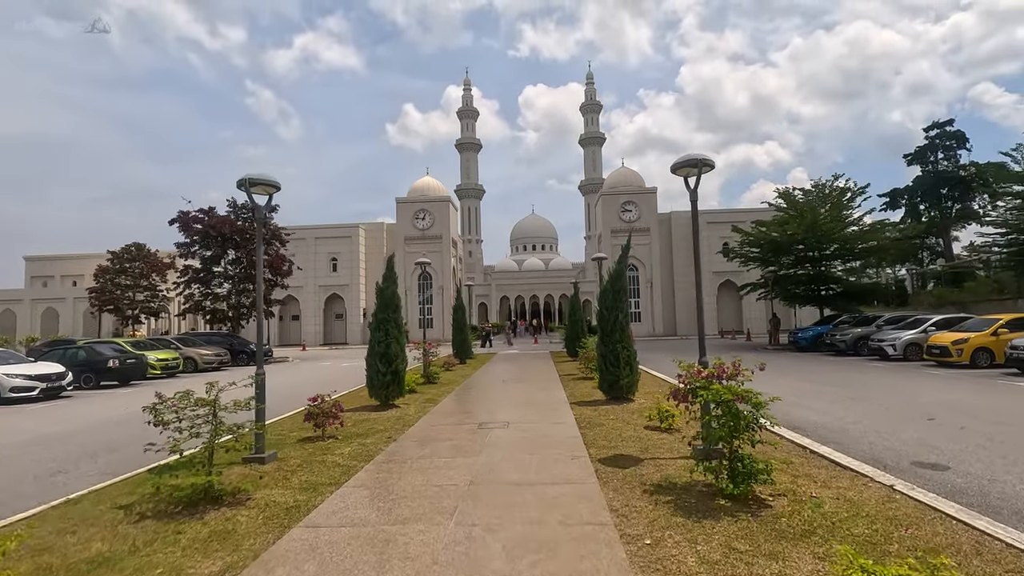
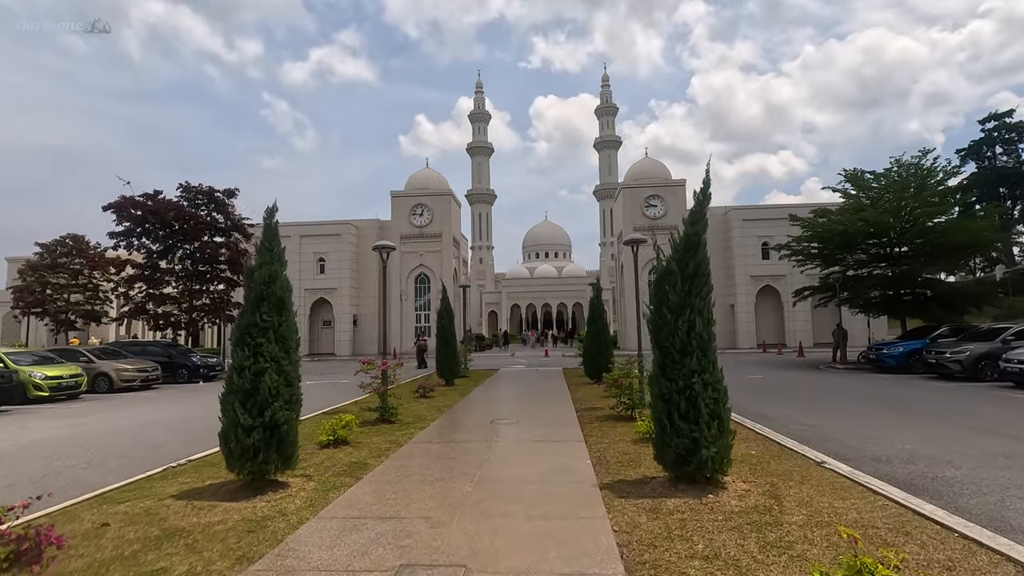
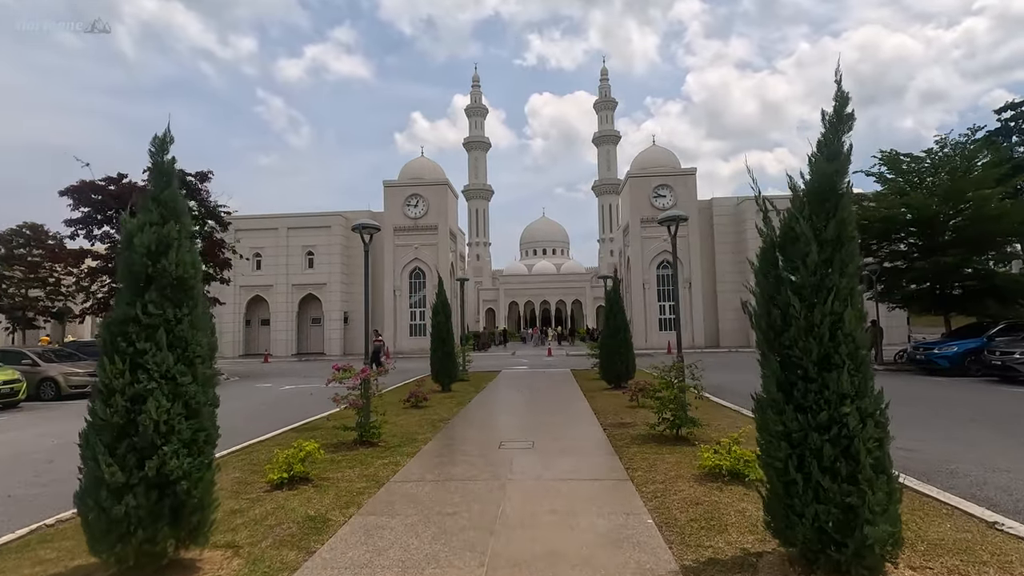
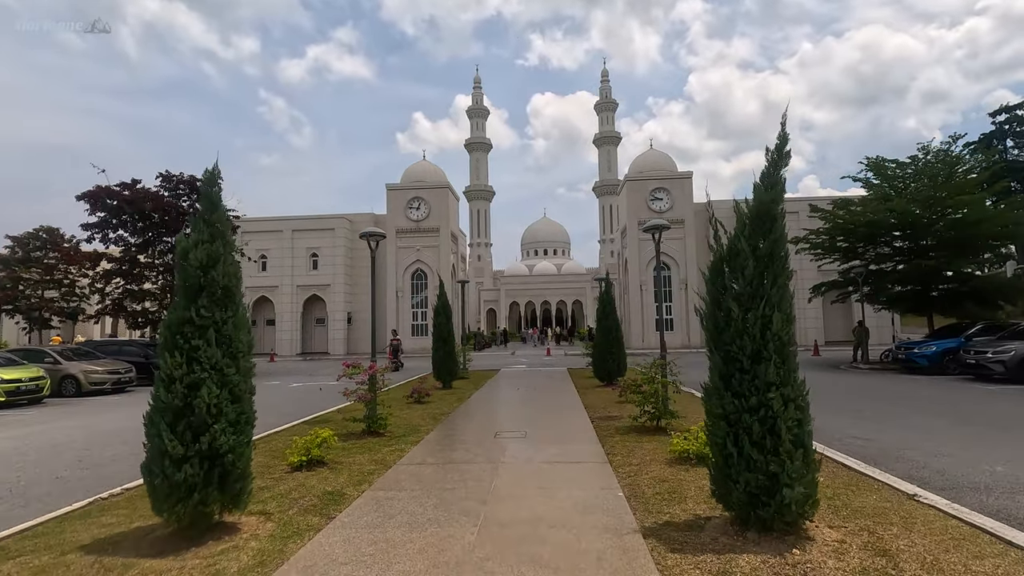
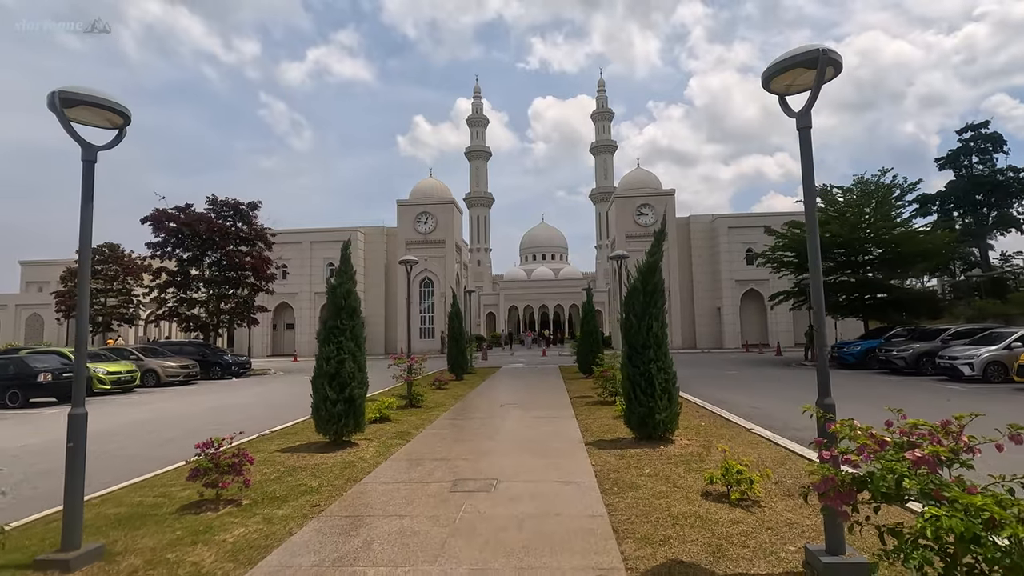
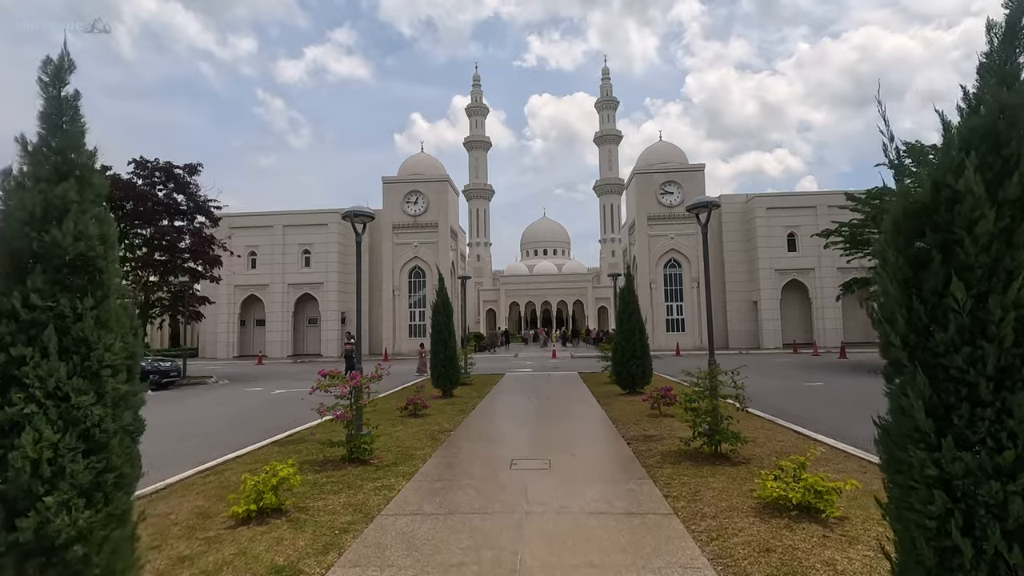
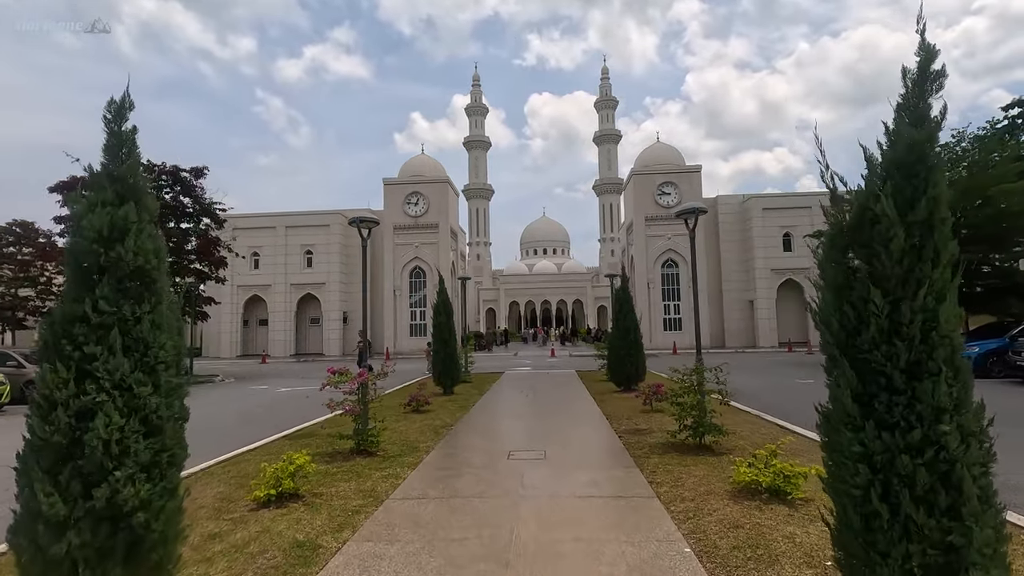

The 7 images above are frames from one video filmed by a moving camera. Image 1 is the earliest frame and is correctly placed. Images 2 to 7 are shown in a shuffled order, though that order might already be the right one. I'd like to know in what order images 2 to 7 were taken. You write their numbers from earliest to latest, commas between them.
5, 2, 4, 3, 7, 6
